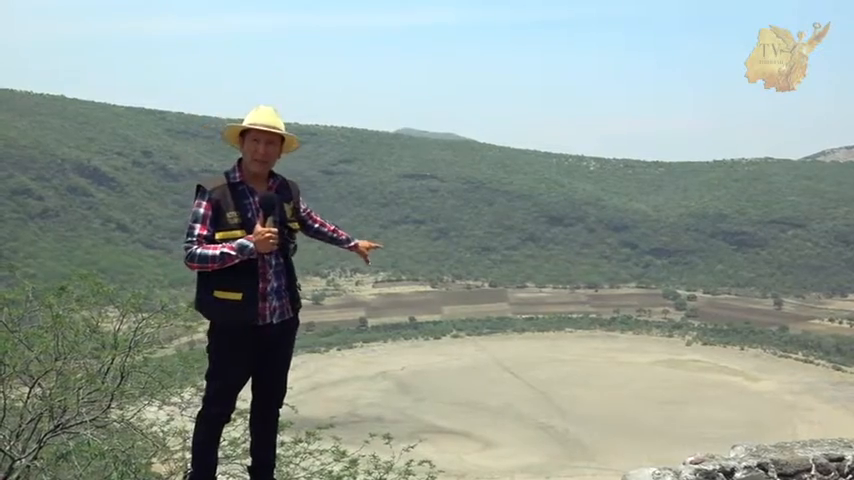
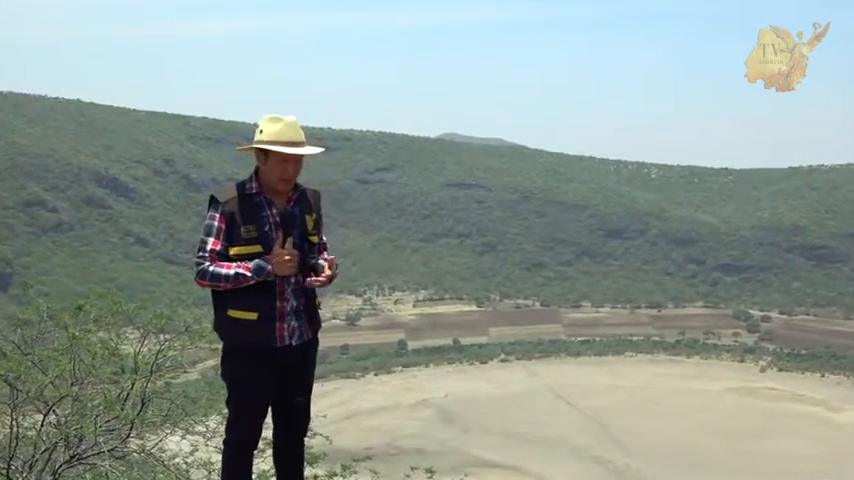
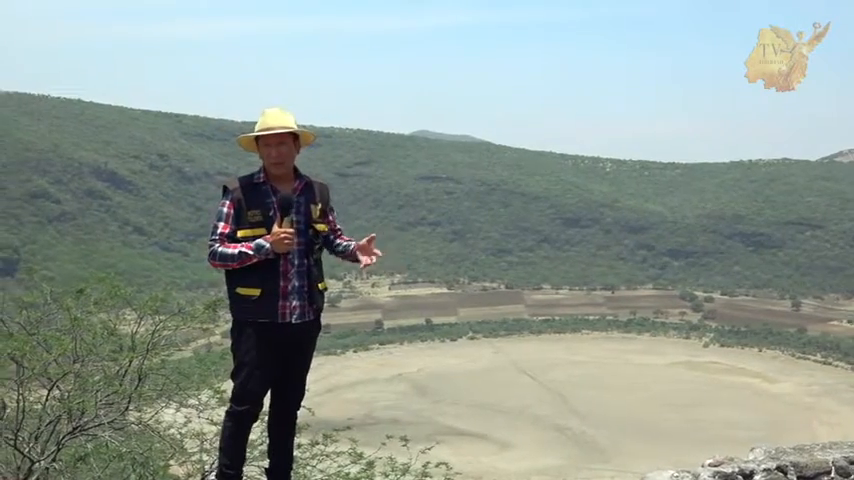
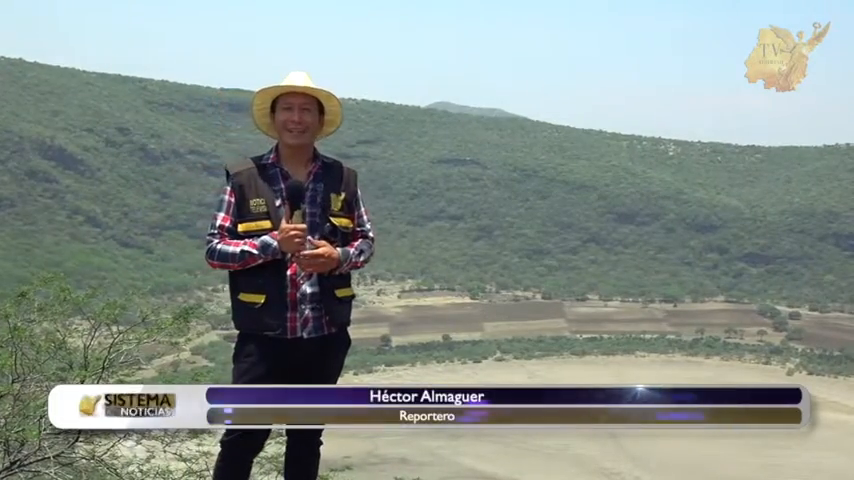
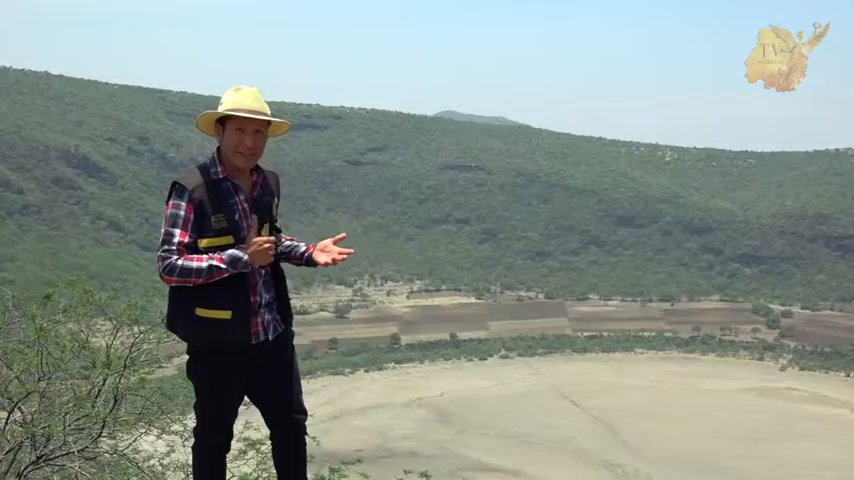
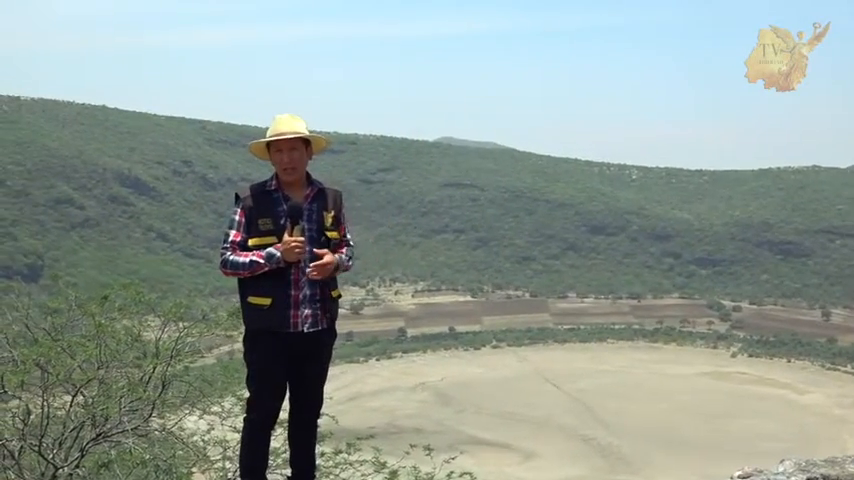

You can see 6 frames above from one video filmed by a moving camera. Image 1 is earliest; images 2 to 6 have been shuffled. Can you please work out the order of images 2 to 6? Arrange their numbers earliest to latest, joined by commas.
3, 6, 2, 5, 4
